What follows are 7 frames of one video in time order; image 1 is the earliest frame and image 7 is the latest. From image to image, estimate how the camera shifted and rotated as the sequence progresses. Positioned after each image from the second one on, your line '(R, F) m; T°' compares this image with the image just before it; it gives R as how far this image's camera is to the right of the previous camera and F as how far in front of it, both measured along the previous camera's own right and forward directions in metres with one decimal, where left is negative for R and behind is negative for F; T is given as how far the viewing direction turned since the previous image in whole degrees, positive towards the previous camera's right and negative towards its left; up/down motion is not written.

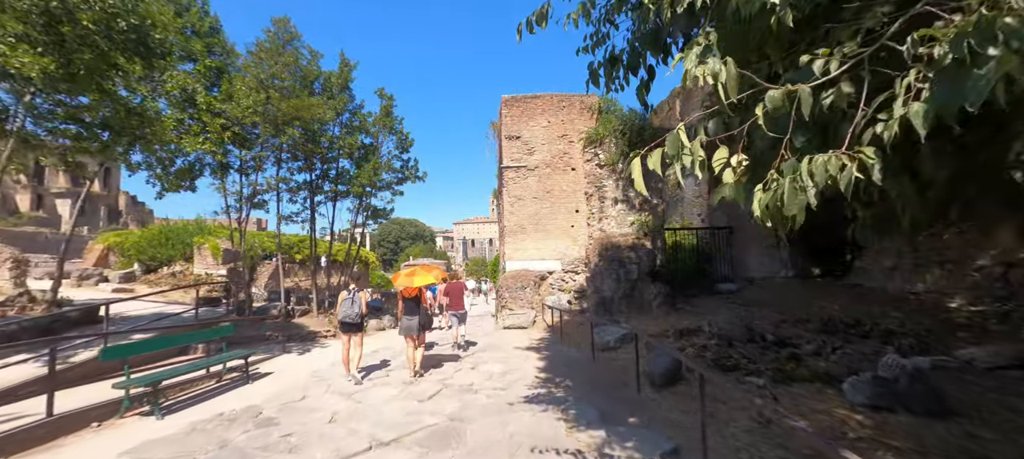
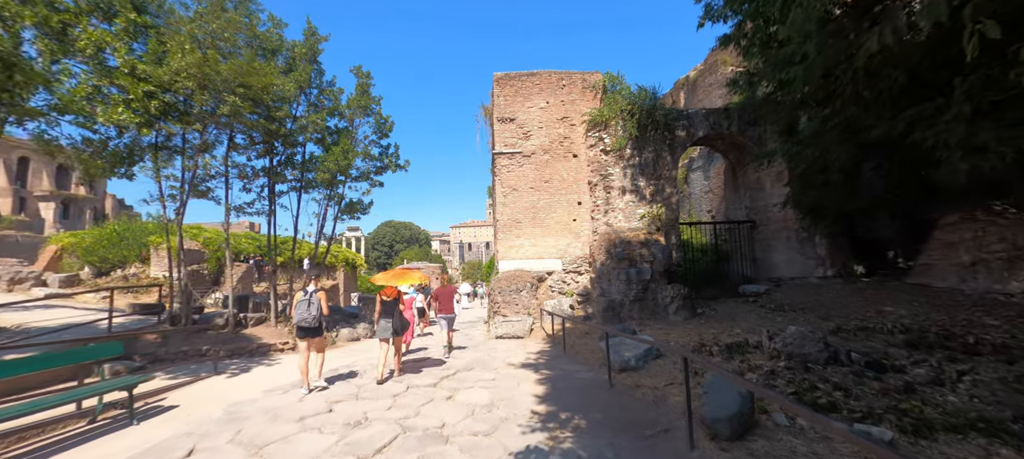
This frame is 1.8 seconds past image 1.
(+0.1, +1.6) m; +1°
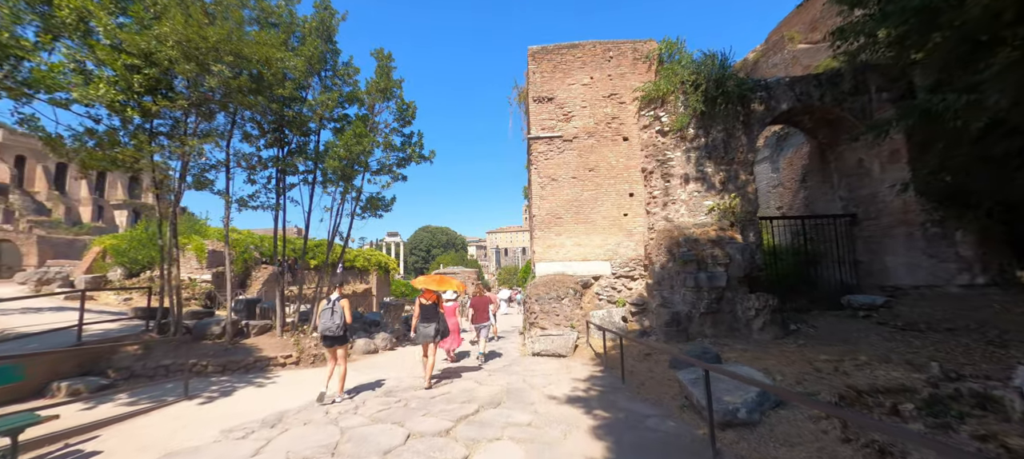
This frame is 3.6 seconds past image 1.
(-0.1, +1.6) m; -5°
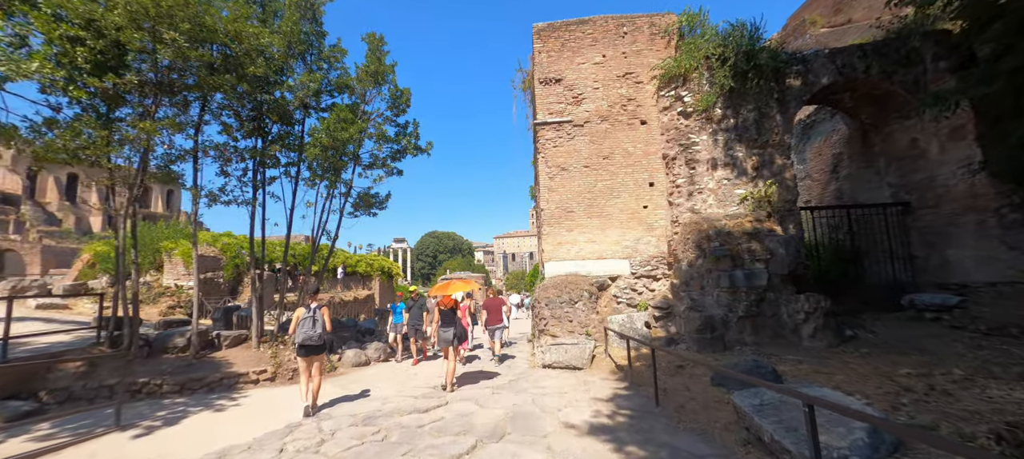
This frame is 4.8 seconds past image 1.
(0.0, +1.0) m; -1°
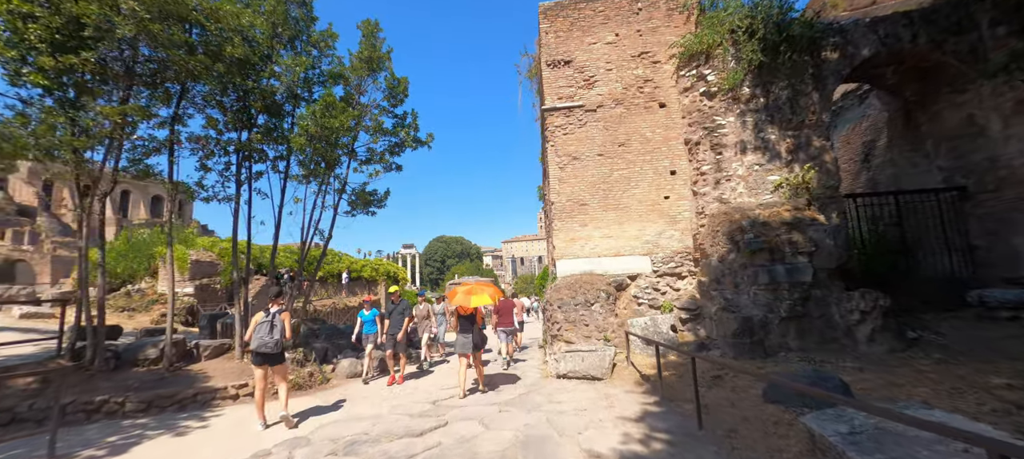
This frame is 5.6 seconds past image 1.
(0.0, +0.7) m; -1°
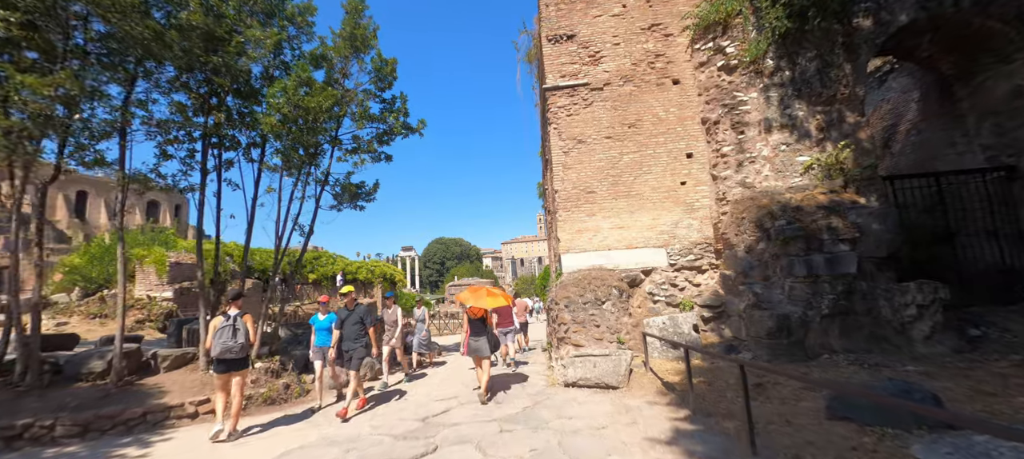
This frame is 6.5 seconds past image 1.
(0.0, +0.8) m; 0°
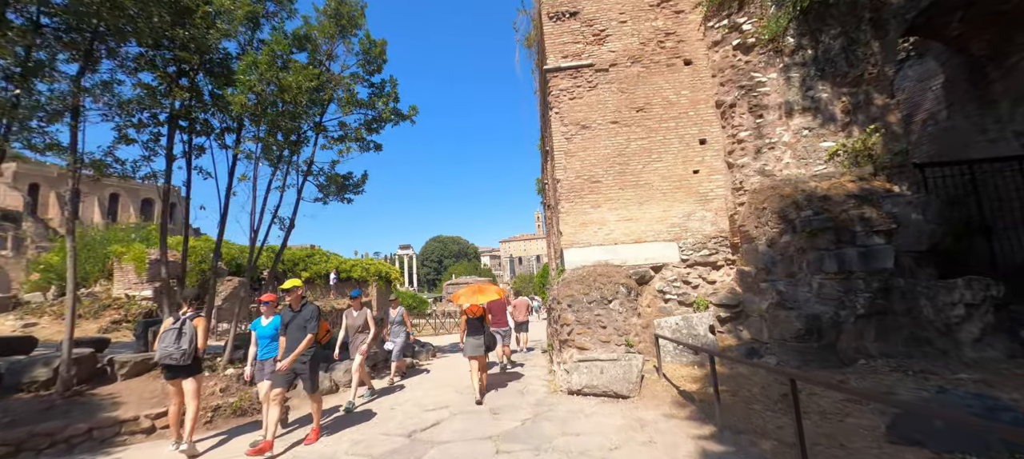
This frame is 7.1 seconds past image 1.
(0.0, +0.5) m; 0°
